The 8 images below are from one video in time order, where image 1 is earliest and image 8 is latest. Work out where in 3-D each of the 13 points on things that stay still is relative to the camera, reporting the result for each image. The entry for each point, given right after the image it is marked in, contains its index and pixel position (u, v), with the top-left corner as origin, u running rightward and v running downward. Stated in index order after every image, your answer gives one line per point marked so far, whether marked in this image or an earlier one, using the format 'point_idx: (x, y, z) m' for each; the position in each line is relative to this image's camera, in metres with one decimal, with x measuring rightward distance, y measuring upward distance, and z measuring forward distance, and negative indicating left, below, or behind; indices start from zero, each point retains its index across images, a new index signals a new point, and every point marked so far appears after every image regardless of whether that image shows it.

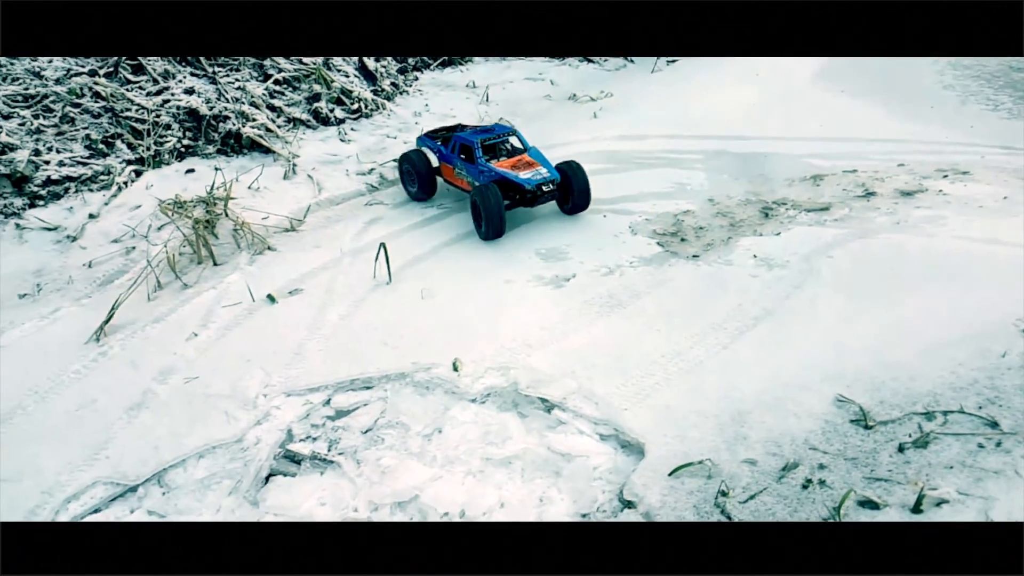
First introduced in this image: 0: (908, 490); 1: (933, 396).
0: (+3.9, -2.0, +4.9) m
1: (+4.5, -1.2, +5.4) m
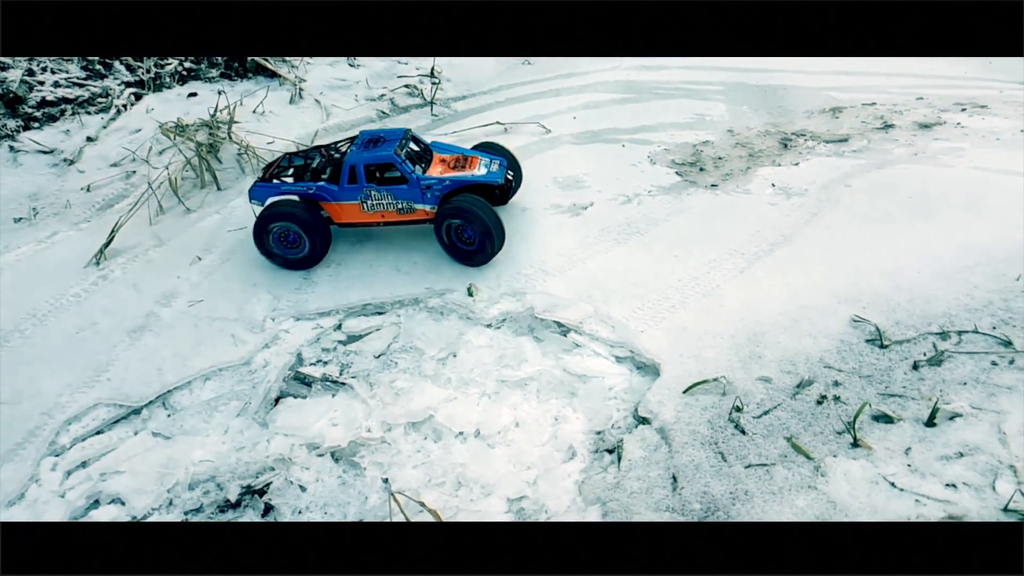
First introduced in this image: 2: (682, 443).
0: (+4.1, -1.1, +5.0) m
1: (+4.6, -0.3, +5.4) m
2: (+1.8, -1.6, +5.1) m
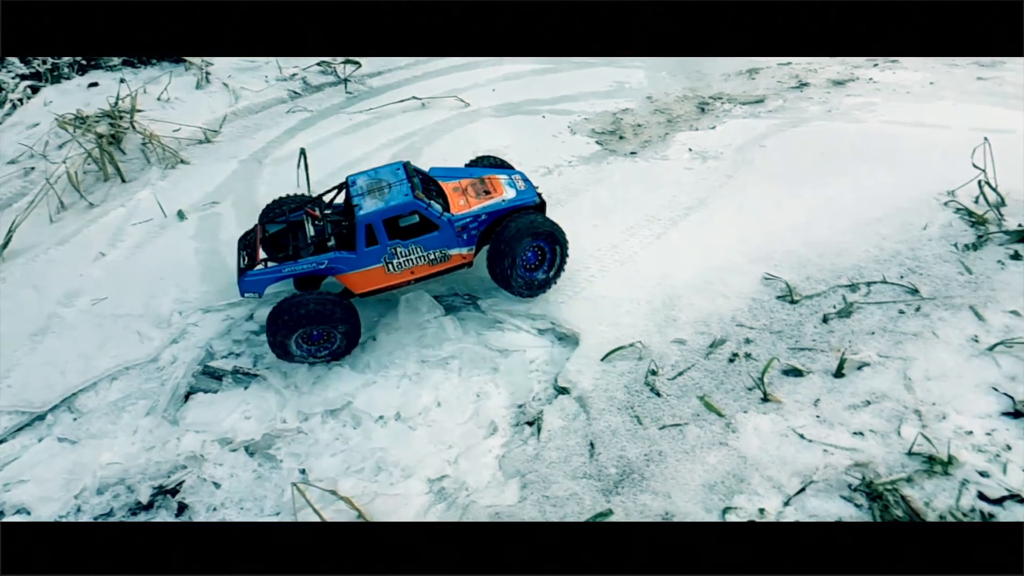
0: (+3.2, -0.7, +5.0) m
1: (+3.7, +0.2, +5.4) m
2: (+0.9, -1.2, +5.1) m
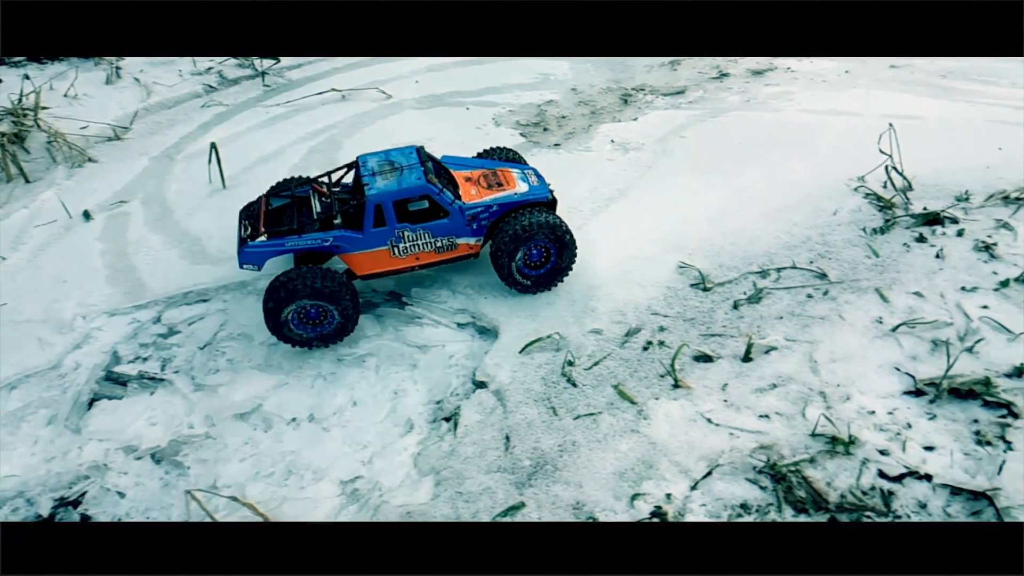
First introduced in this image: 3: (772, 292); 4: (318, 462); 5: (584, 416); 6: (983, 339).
0: (+2.3, -0.5, +5.0) m
1: (+2.8, +0.3, +5.5) m
2: (+0.1, -1.2, +5.0) m
3: (+2.7, 0.0, +5.2) m
4: (-1.9, -1.7, +4.9) m
5: (+0.7, -1.2, +4.8) m
6: (+4.4, -0.5, +4.7) m
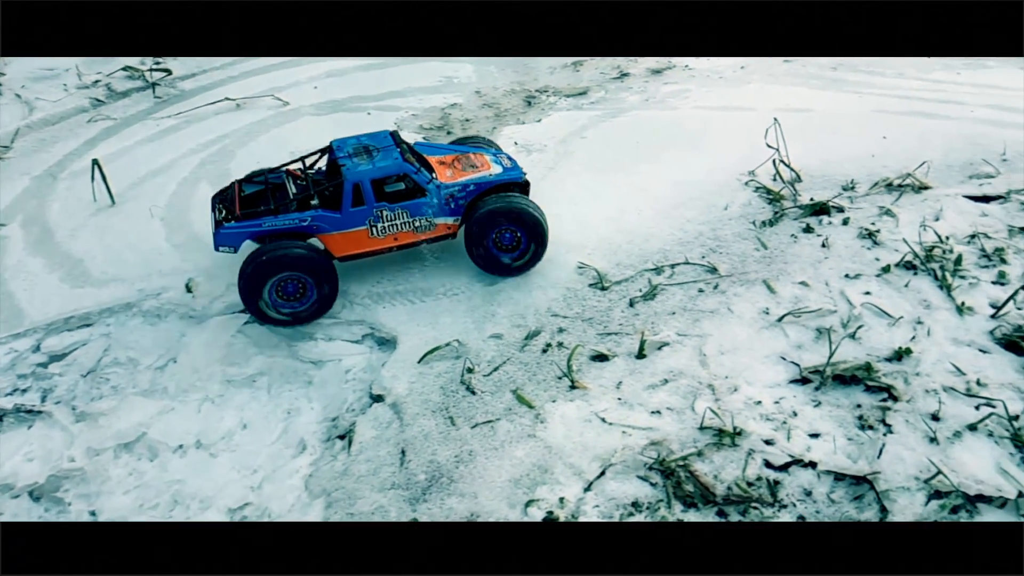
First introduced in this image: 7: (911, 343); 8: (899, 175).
0: (+1.2, -0.5, +5.0) m
1: (+1.6, +0.4, +5.5) m
2: (-1.0, -1.2, +4.9) m
3: (+1.6, 0.0, +5.3) m
4: (-2.9, -1.9, +4.7) m
5: (-0.3, -1.3, +4.8) m
6: (+3.4, -0.4, +4.9) m
7: (+3.7, -0.5, +4.7) m
8: (+4.2, +1.2, +5.6) m
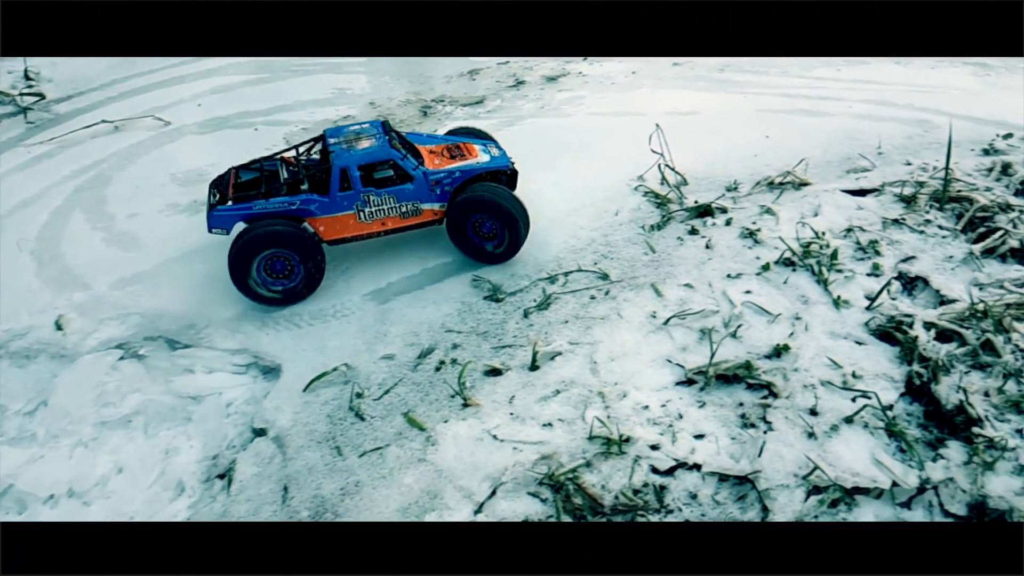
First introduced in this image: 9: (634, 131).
0: (+0.2, -0.6, +4.9) m
1: (+0.5, +0.3, +5.5) m
2: (-2.0, -1.5, +4.7) m
3: (+0.5, -0.1, +5.2) m
4: (-3.9, -2.2, +4.4) m
5: (-1.3, -1.5, +4.6) m
6: (+2.3, -0.3, +4.9) m
7: (+2.6, -0.5, +4.7) m
8: (+3.0, +1.3, +5.7) m
9: (+1.6, +2.0, +6.3) m
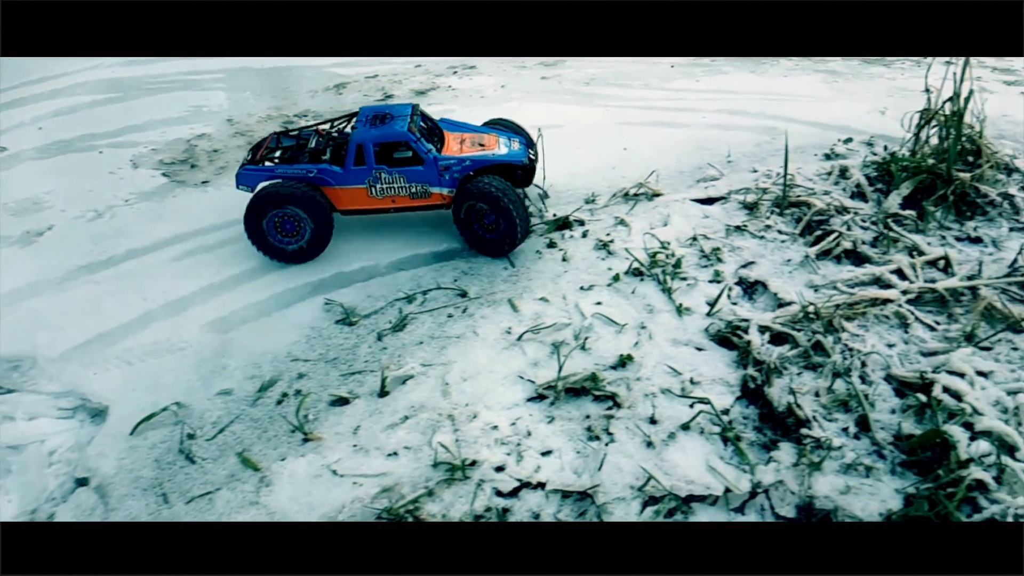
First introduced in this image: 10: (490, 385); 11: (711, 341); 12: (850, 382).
0: (-1.3, -0.8, +4.7) m
1: (-1.0, +0.1, +5.3) m
2: (-3.4, -1.8, +4.3) m
3: (-1.0, -0.3, +5.0) m
4: (-5.2, -2.6, +3.9) m
5: (-2.7, -1.8, +4.3) m
6: (+0.8, -0.5, +4.8) m
7: (+1.2, -0.6, +4.7) m
8: (+1.4, +1.2, +5.7) m
9: (0.0, +1.8, +6.3) m
10: (-0.2, -0.9, +4.7) m
11: (+1.9, -0.5, +4.7) m
12: (+2.9, -0.8, +4.3) m
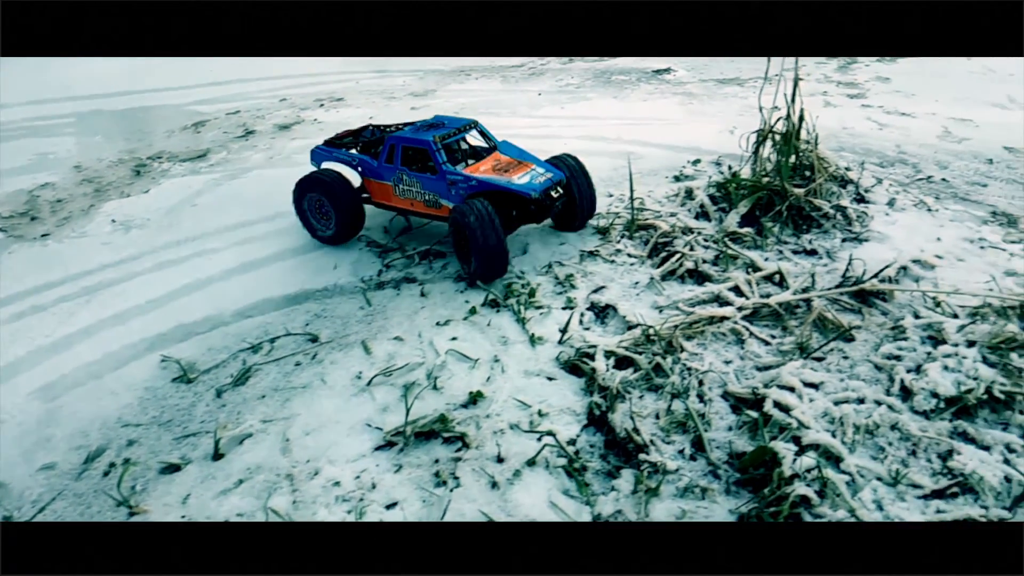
0: (-2.7, -1.3, +4.5) m
1: (-2.5, -0.4, +5.2) m
2: (-4.7, -2.4, +4.0) m
3: (-2.4, -0.8, +4.9) m
4: (-6.4, -3.3, +3.4) m
5: (-4.0, -2.3, +4.0) m
6: (-0.6, -0.8, +4.8) m
7: (-0.3, -0.9, +4.7) m
8: (-0.2, +0.9, +5.7) m
9: (-1.7, +1.4, +6.2) m
10: (-1.6, -1.3, +4.6) m
11: (+0.5, -0.8, +4.7) m
12: (+1.5, -1.0, +4.4) m
